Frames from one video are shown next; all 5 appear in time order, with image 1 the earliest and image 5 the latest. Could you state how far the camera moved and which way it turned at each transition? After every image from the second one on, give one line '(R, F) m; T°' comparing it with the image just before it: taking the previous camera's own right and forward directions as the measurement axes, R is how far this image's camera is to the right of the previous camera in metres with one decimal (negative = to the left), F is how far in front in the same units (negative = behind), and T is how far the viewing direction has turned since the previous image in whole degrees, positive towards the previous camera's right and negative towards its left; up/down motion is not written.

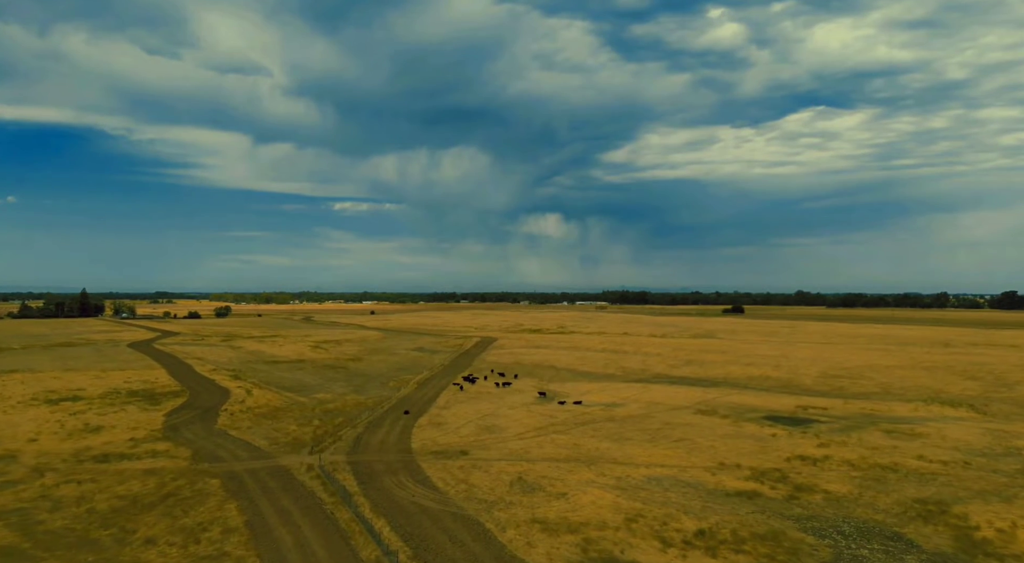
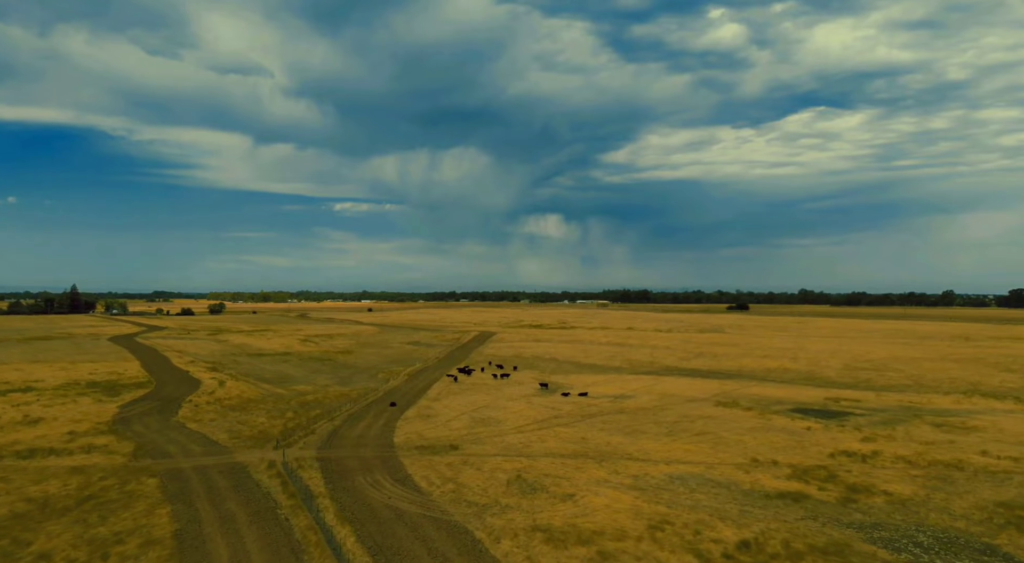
(+0.2, +8.5) m; 0°
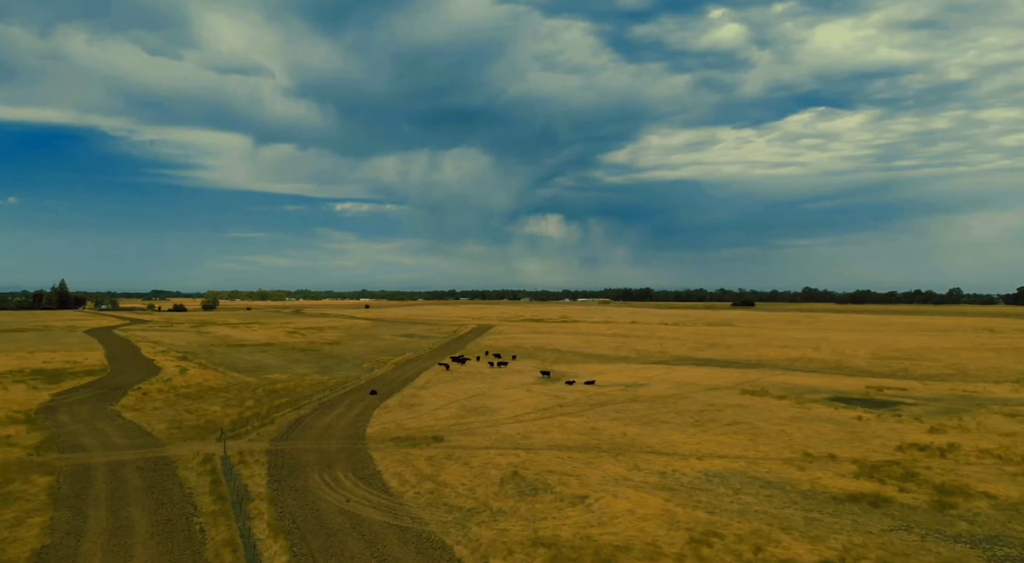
(+0.3, +9.4) m; 0°
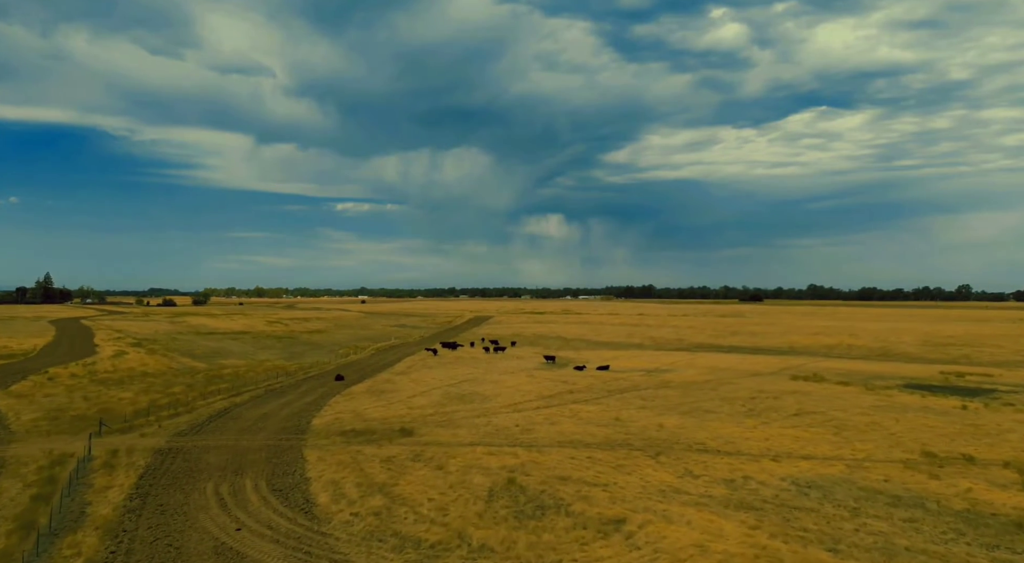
(+0.2, +12.1) m; 0°
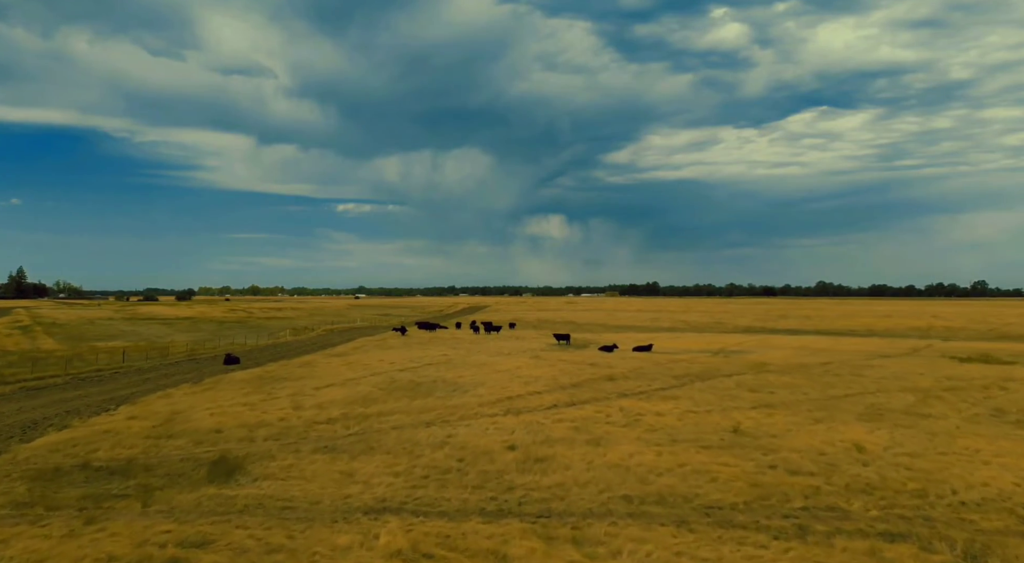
(+0.3, +19.8) m; 0°
